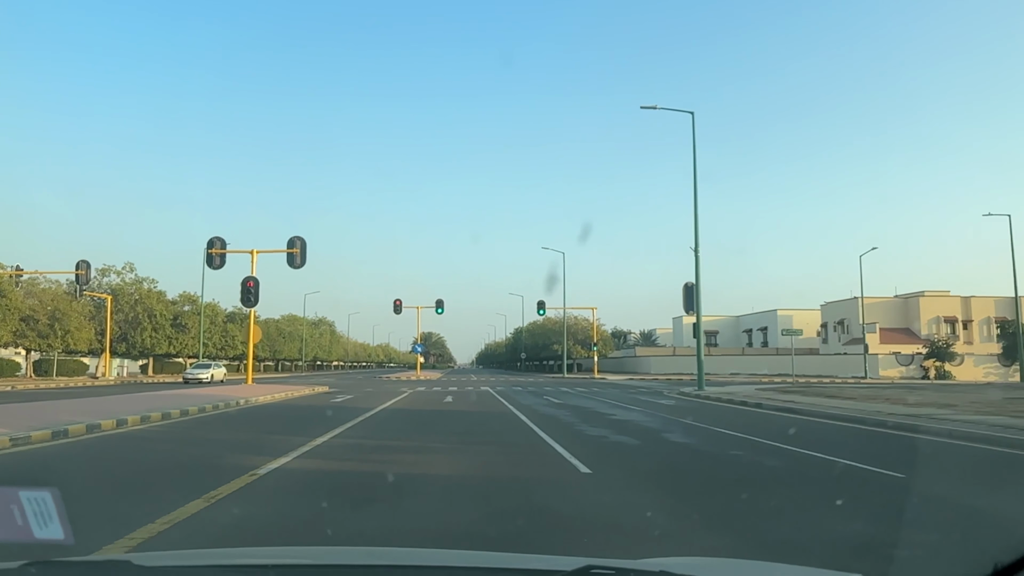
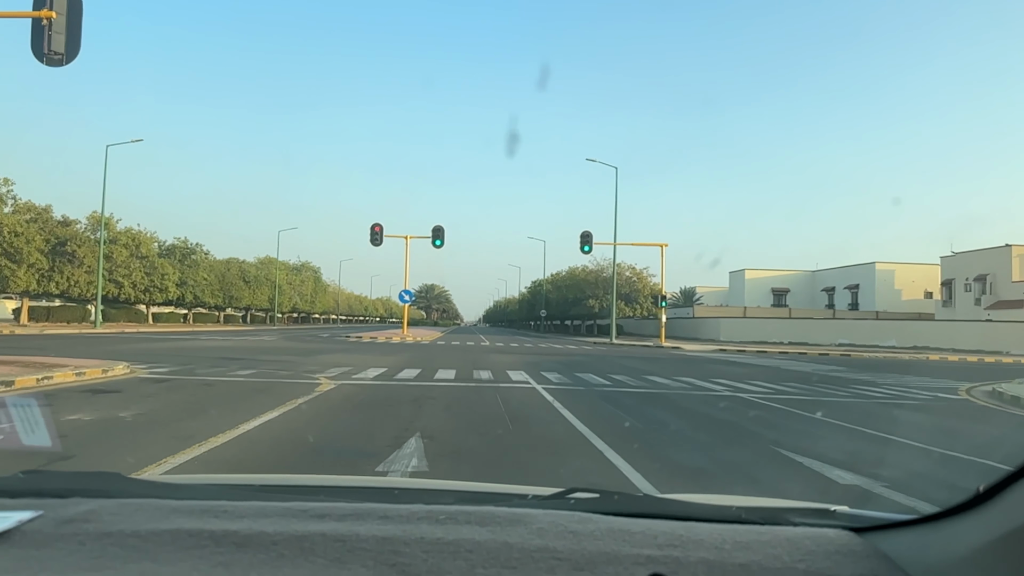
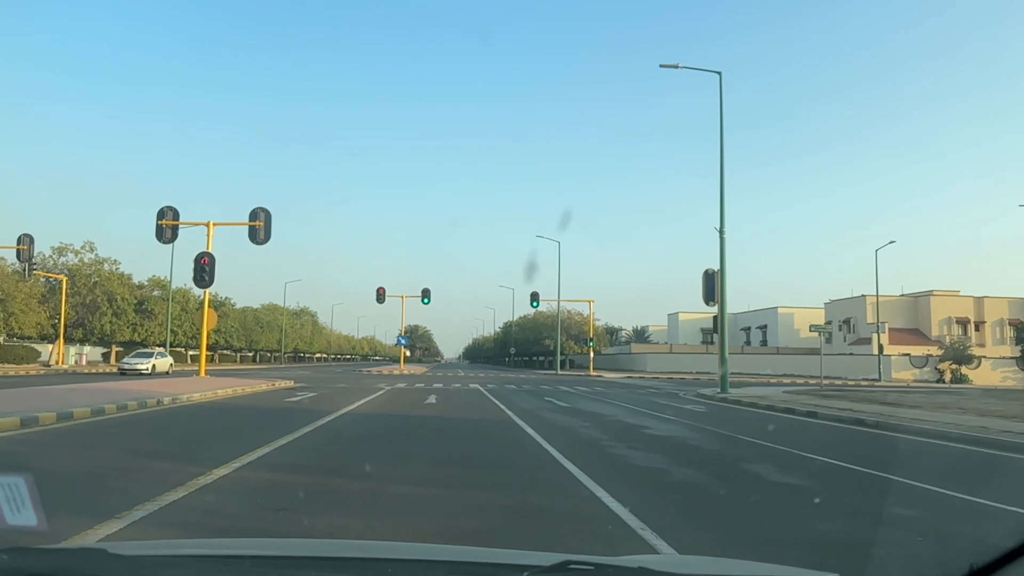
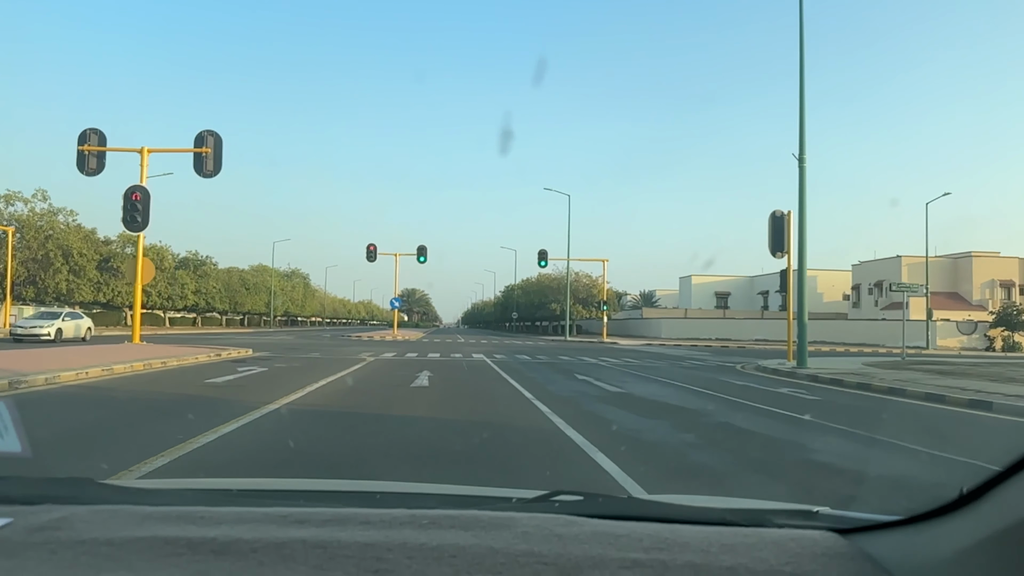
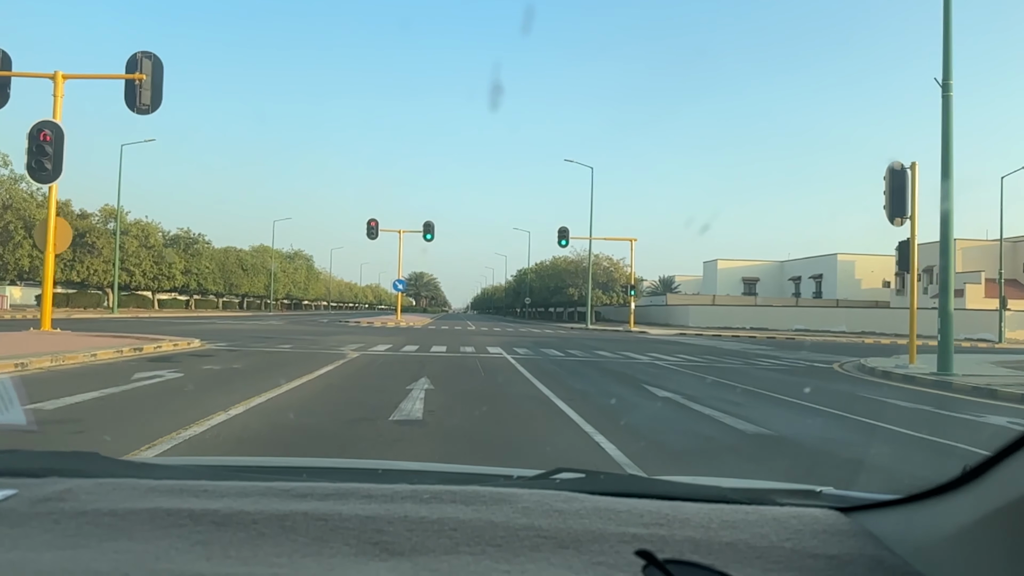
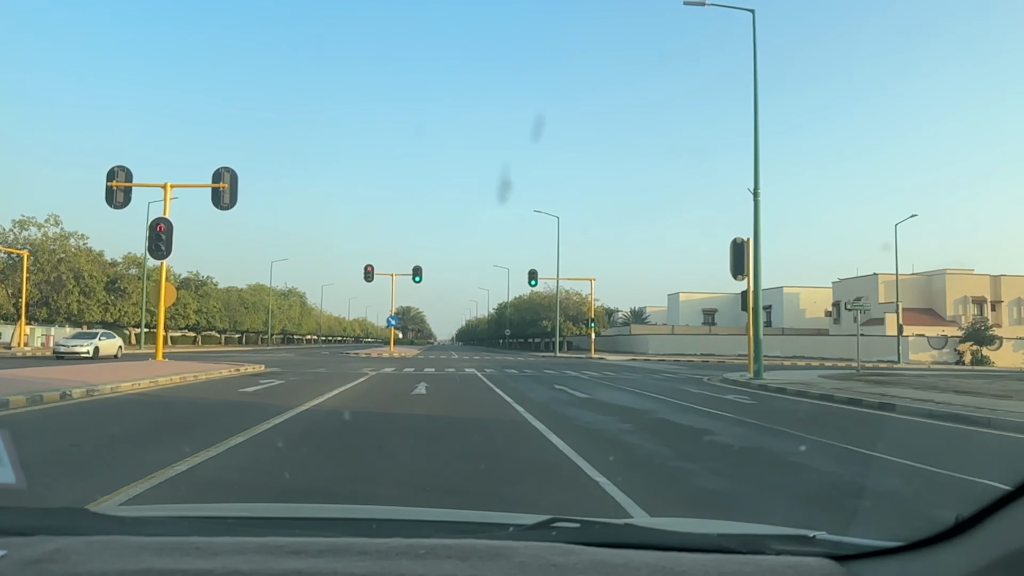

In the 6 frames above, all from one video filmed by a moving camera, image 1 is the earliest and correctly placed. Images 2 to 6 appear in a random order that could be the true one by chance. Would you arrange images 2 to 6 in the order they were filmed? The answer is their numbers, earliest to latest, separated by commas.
3, 6, 4, 5, 2
